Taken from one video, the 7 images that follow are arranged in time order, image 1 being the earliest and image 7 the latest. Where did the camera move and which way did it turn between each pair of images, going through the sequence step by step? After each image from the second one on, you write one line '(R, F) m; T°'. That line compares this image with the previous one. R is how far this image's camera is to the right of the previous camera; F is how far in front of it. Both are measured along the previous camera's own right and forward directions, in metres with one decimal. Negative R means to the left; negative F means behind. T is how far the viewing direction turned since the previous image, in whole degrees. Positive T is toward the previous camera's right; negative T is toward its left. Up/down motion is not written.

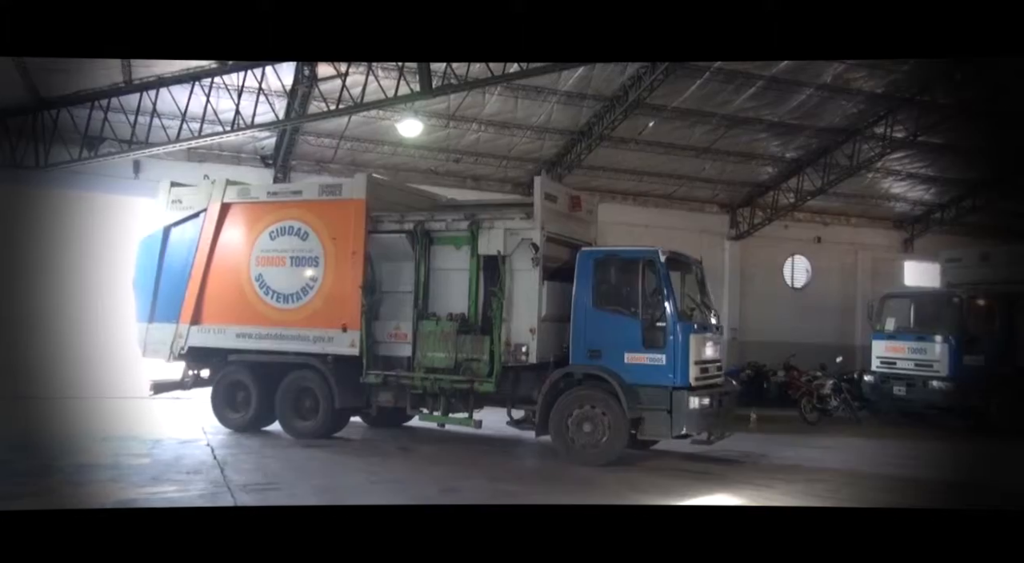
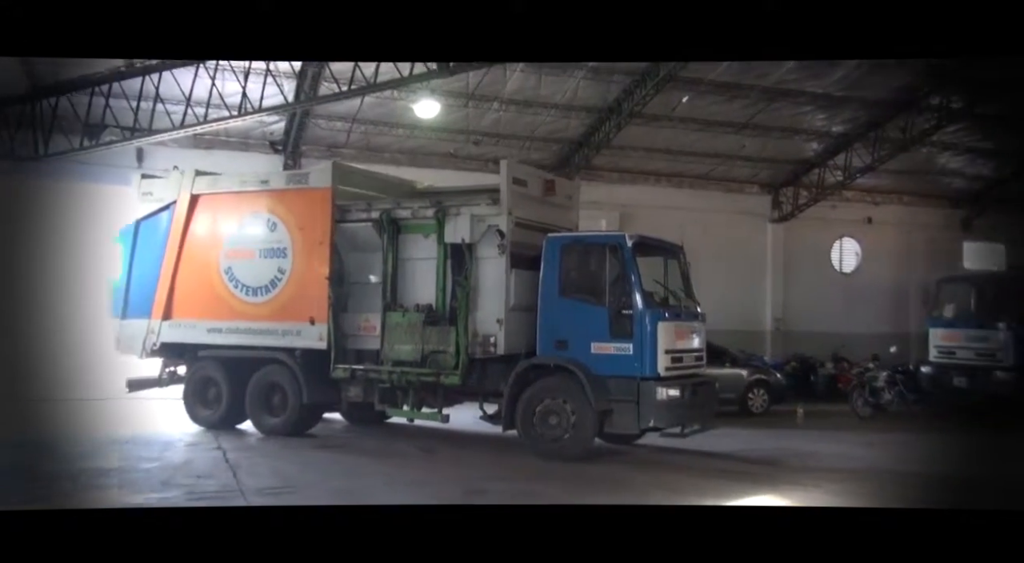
(+1.2, +0.3) m; -6°
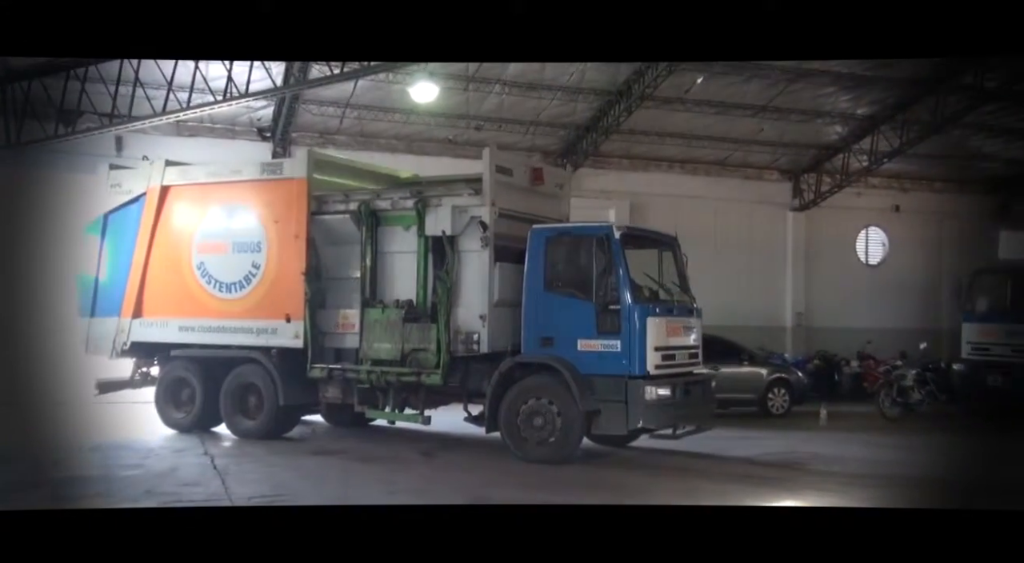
(+0.5, +0.4) m; -2°
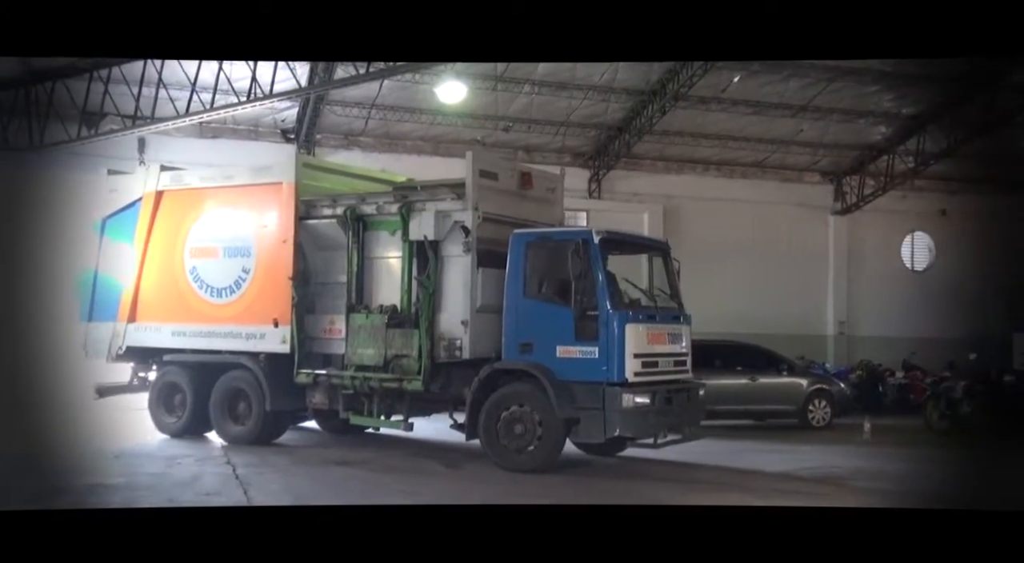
(+0.8, +0.1) m; -5°
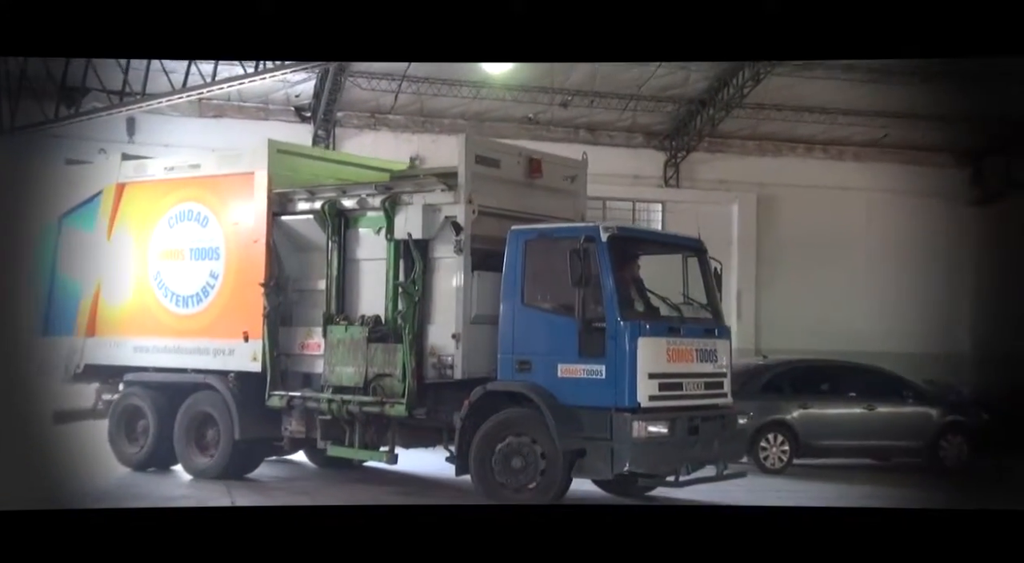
(+0.6, +1.2) m; -5°
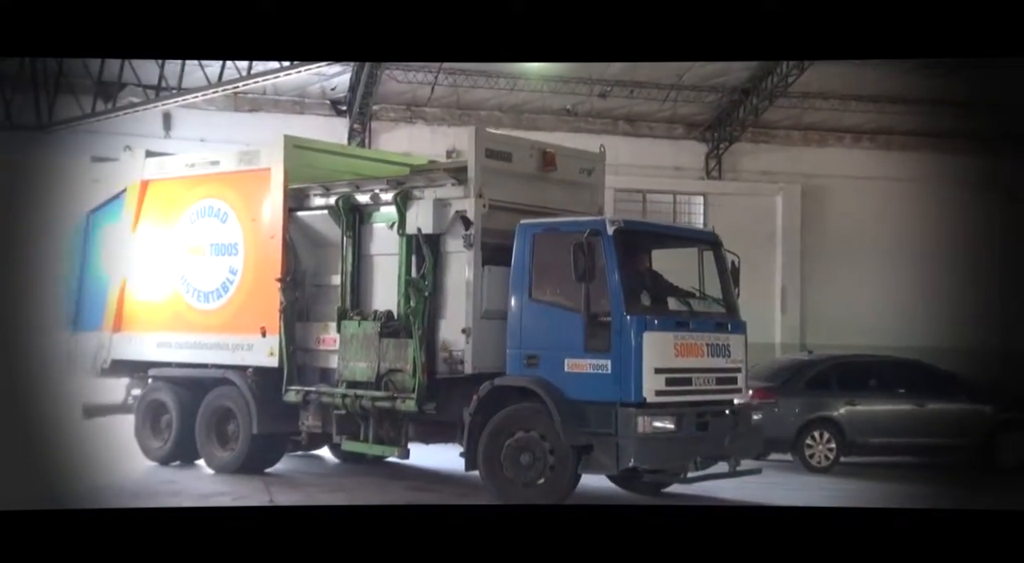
(+0.4, +0.1) m; -4°
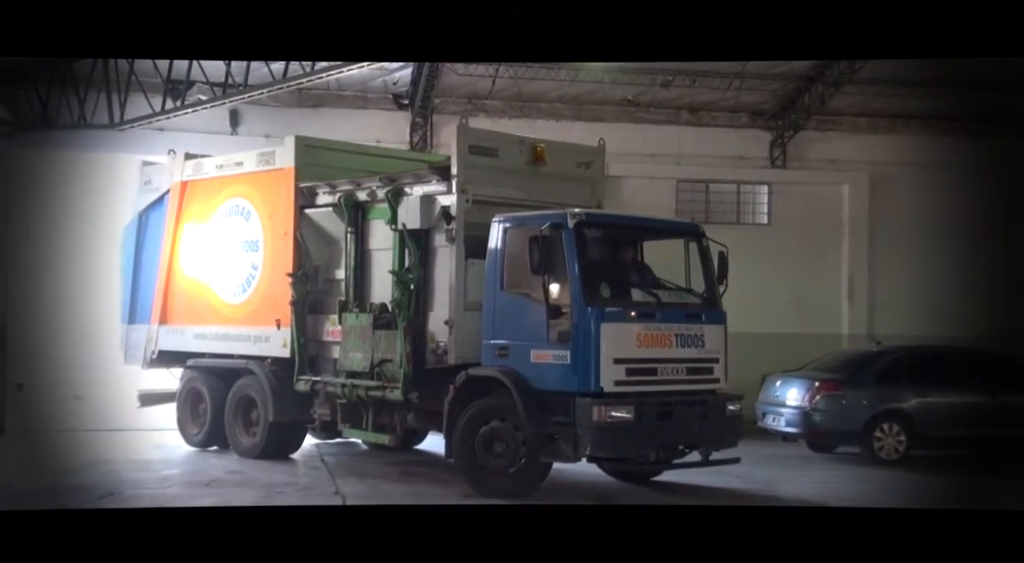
(+1.2, 0.0) m; -9°
